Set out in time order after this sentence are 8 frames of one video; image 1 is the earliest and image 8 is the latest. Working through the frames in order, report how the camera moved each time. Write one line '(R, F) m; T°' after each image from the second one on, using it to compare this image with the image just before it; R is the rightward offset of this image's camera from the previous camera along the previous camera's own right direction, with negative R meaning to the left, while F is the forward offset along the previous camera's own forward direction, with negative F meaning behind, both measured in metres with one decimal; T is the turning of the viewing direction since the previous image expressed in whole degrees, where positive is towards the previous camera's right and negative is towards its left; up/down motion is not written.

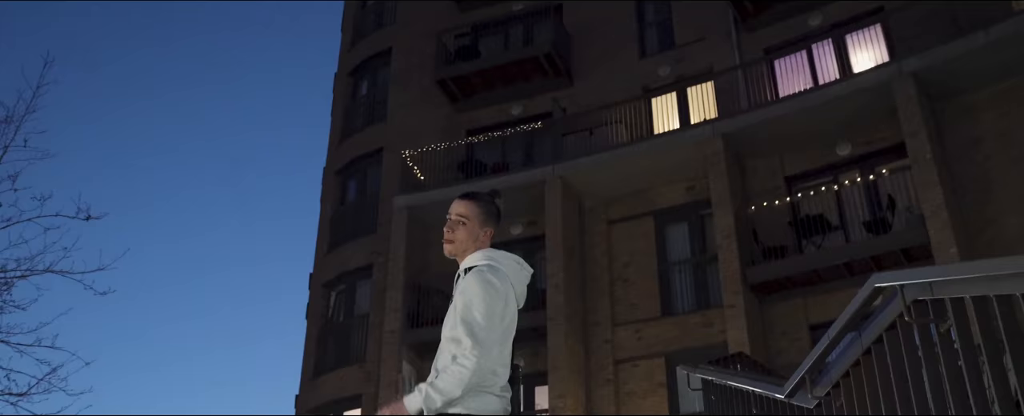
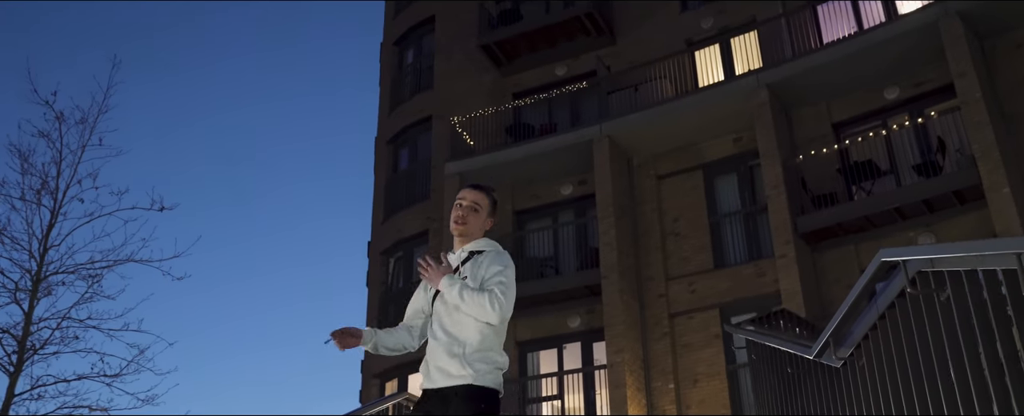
(0.0, -0.3) m; -3°
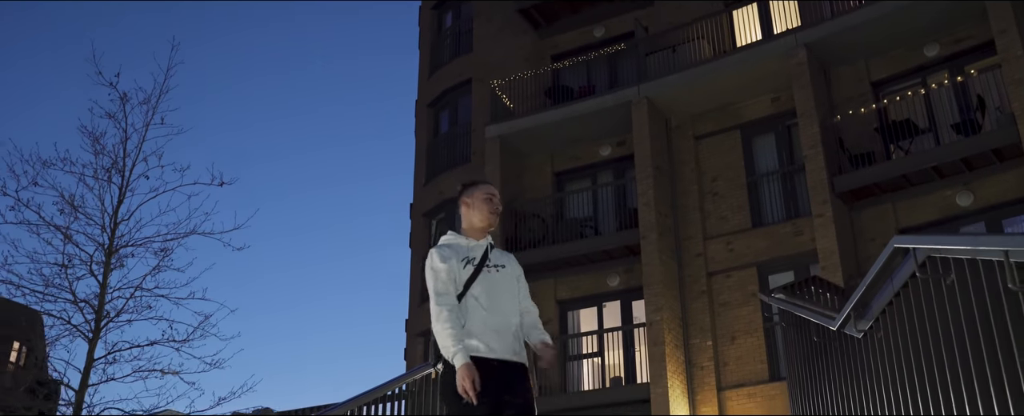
(0.0, -0.3) m; -2°
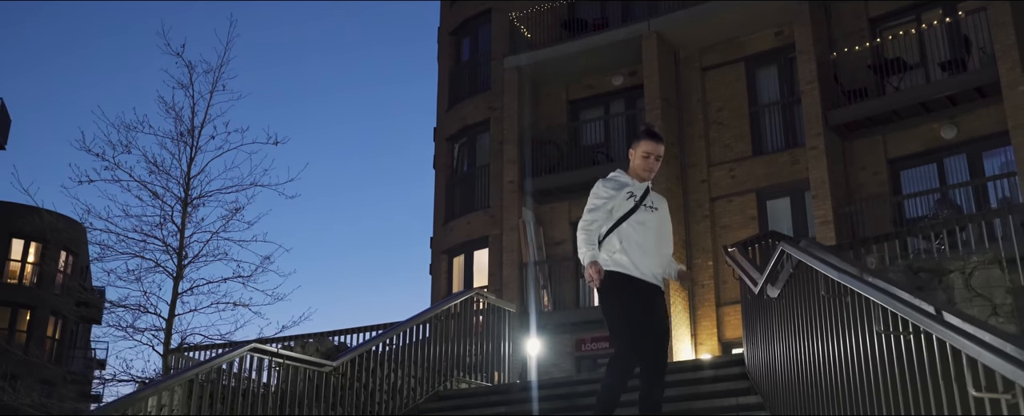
(+0.1, -1.3) m; -1°
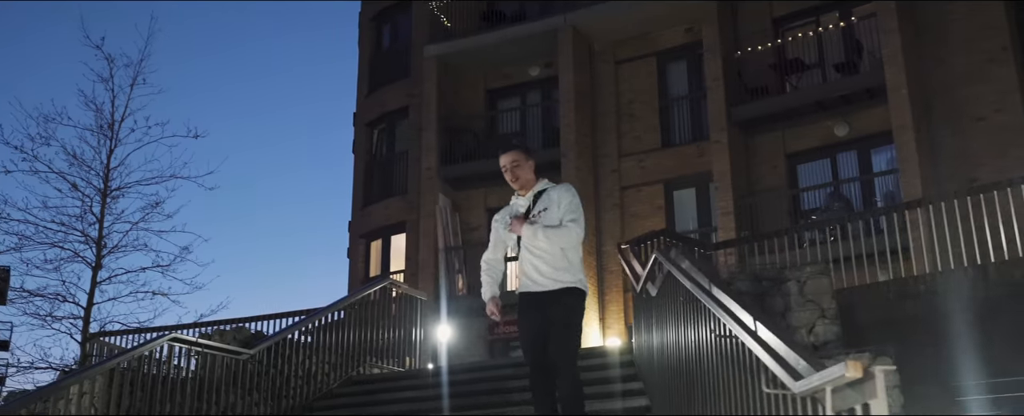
(+0.1, -0.5) m; +5°
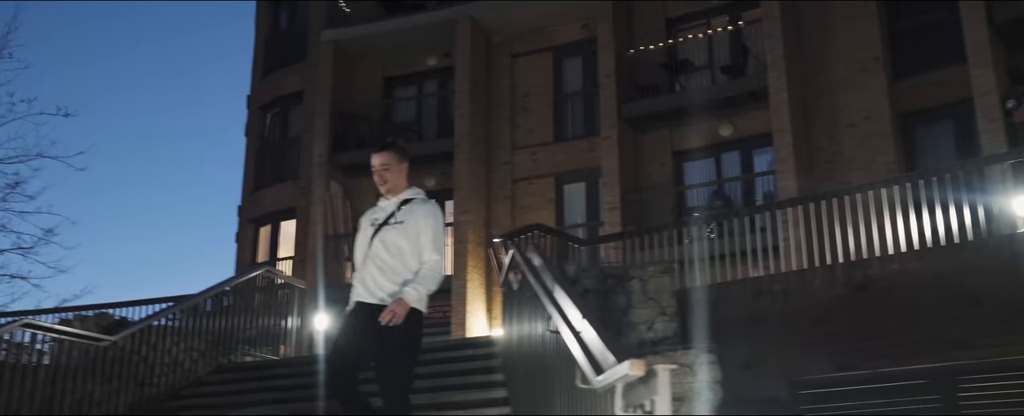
(+0.2, -0.1) m; +6°
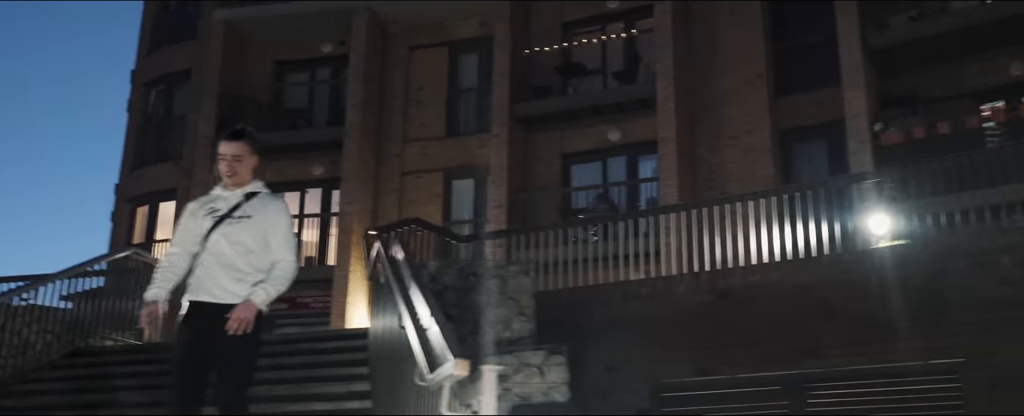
(+0.2, 0.0) m; +6°
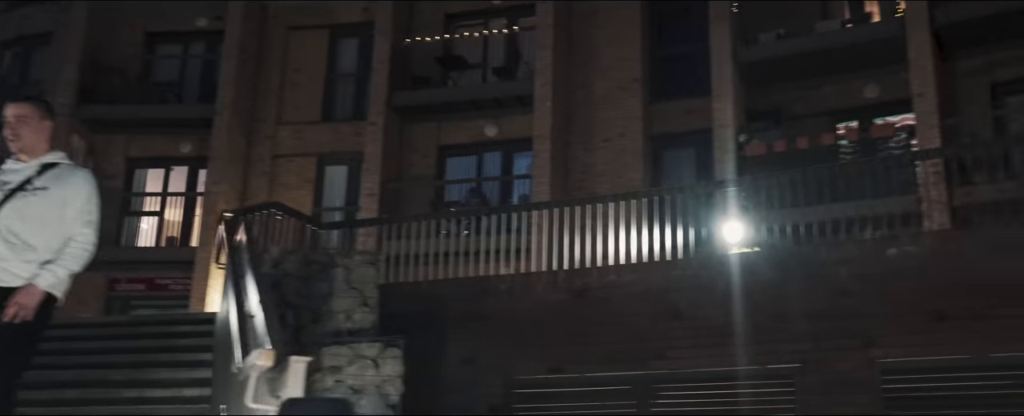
(+0.2, 0.0) m; +7°
